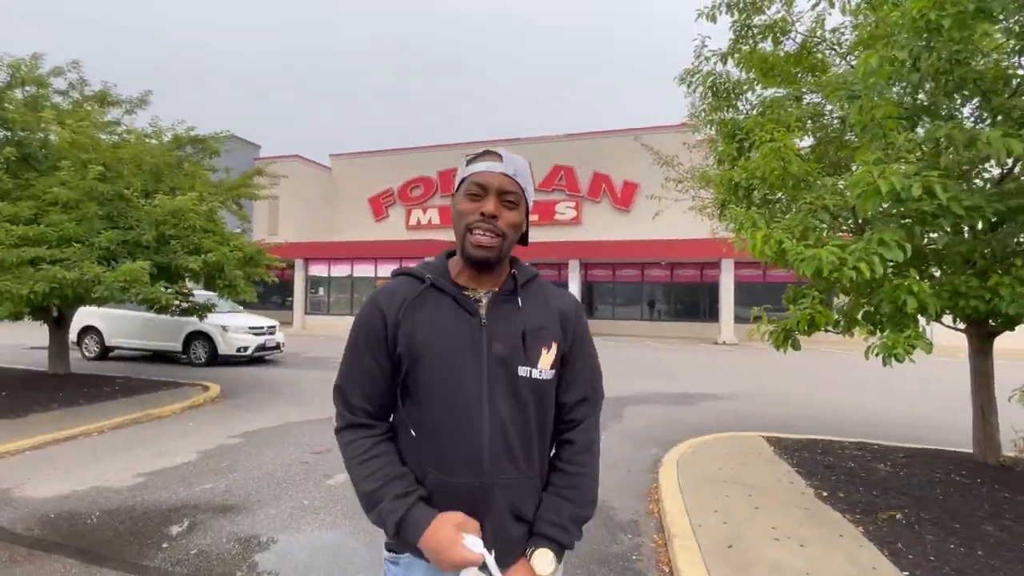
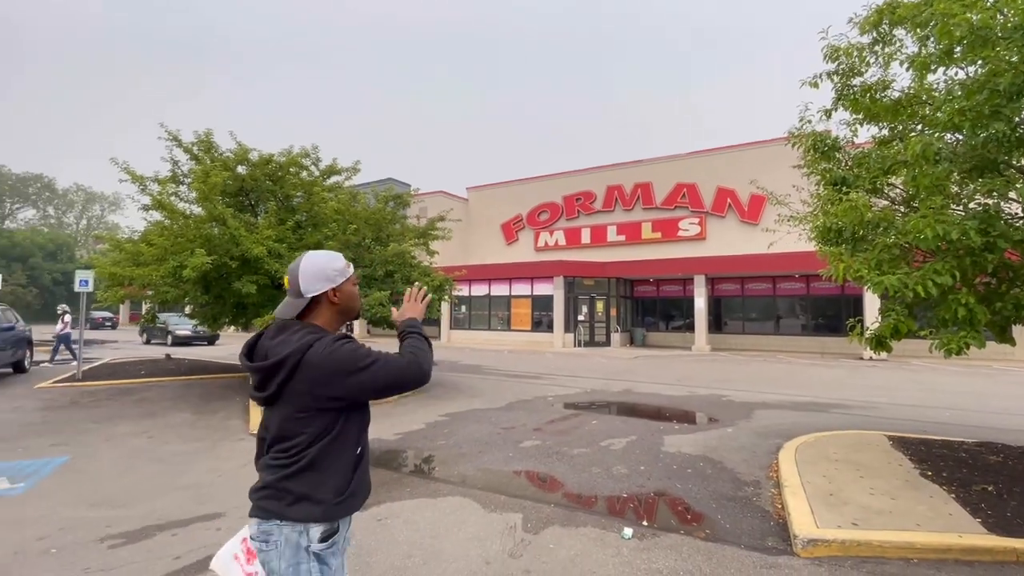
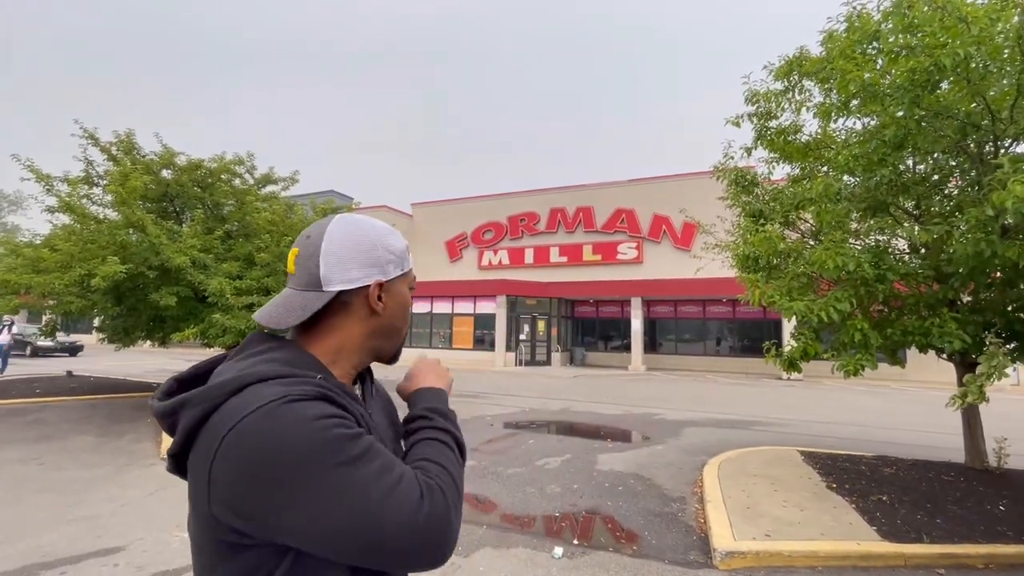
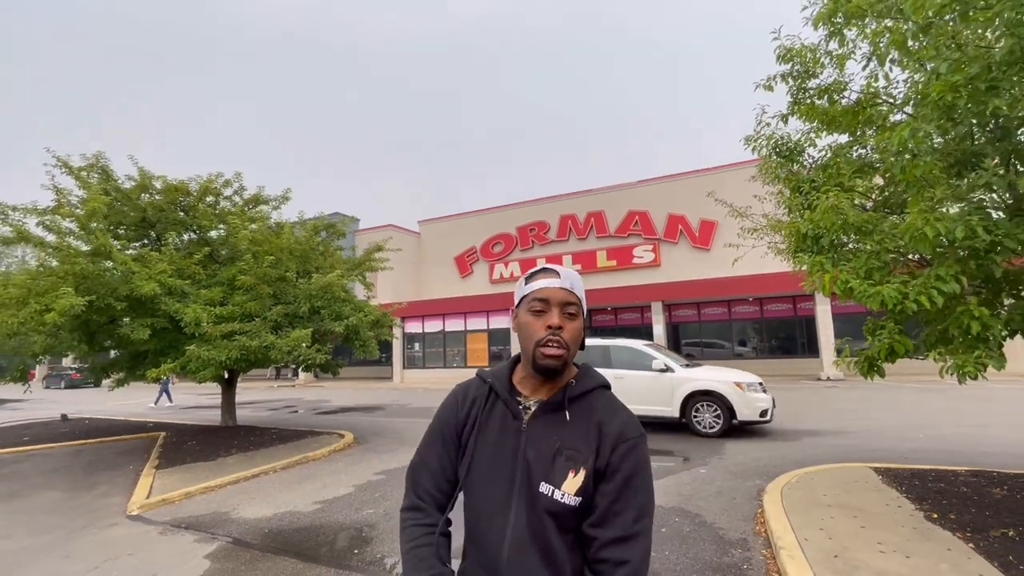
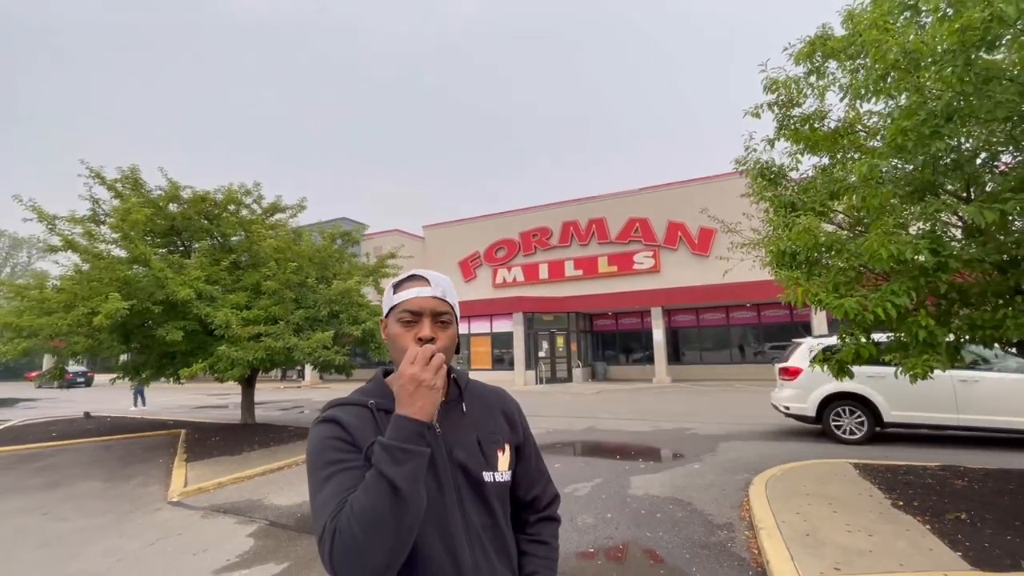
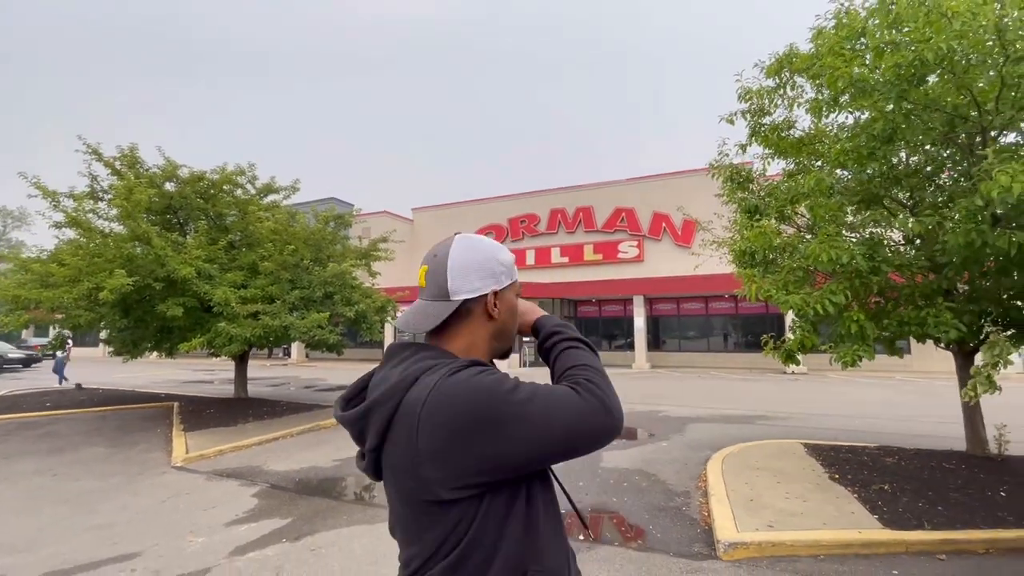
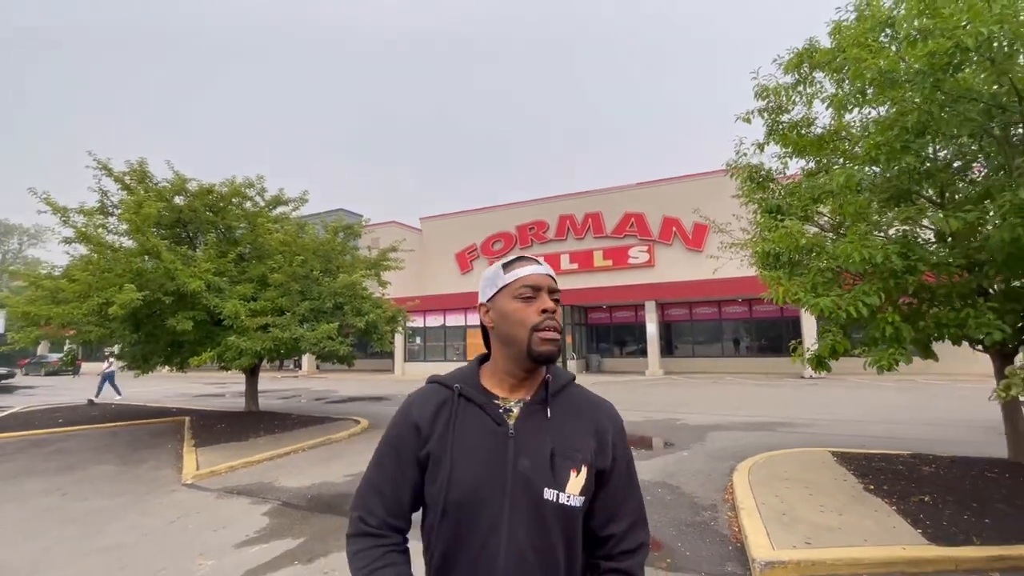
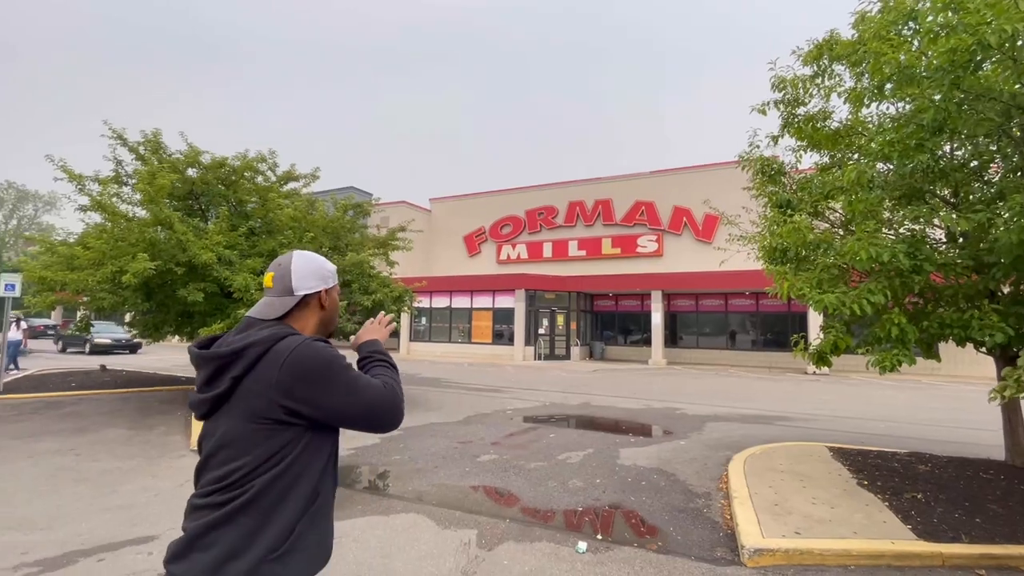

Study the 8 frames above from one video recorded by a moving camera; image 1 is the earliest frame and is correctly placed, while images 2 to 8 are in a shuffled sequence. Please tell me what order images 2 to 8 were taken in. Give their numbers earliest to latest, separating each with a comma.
4, 5, 7, 6, 3, 8, 2
